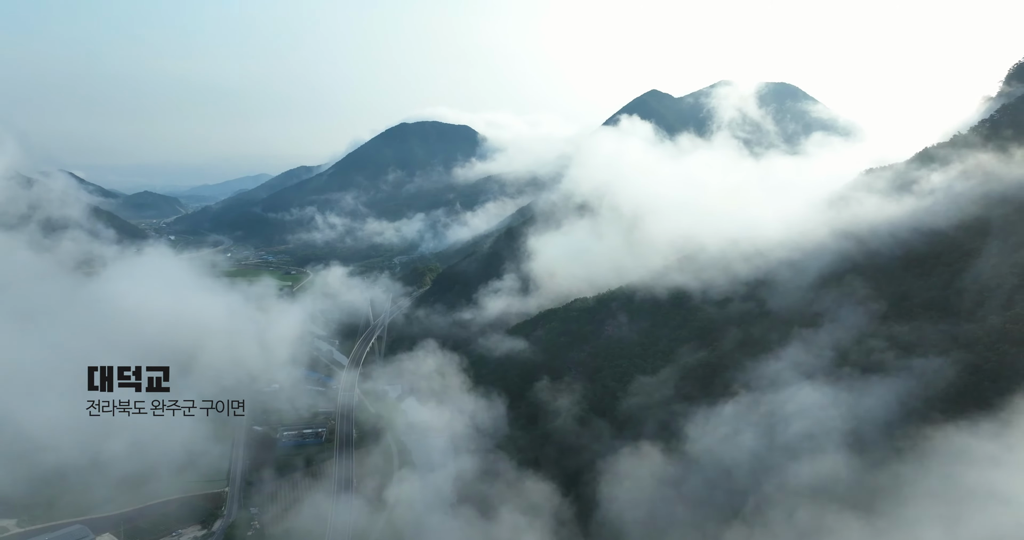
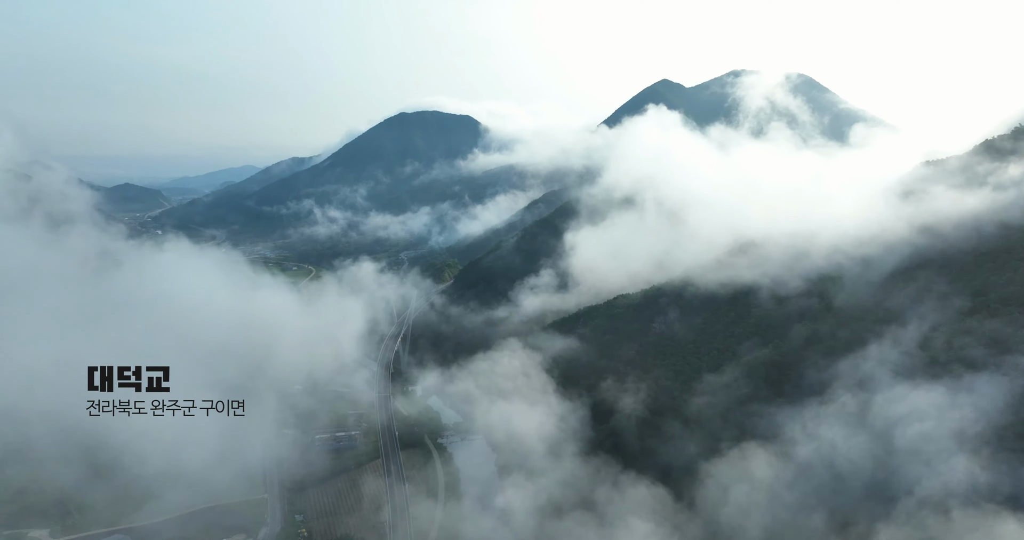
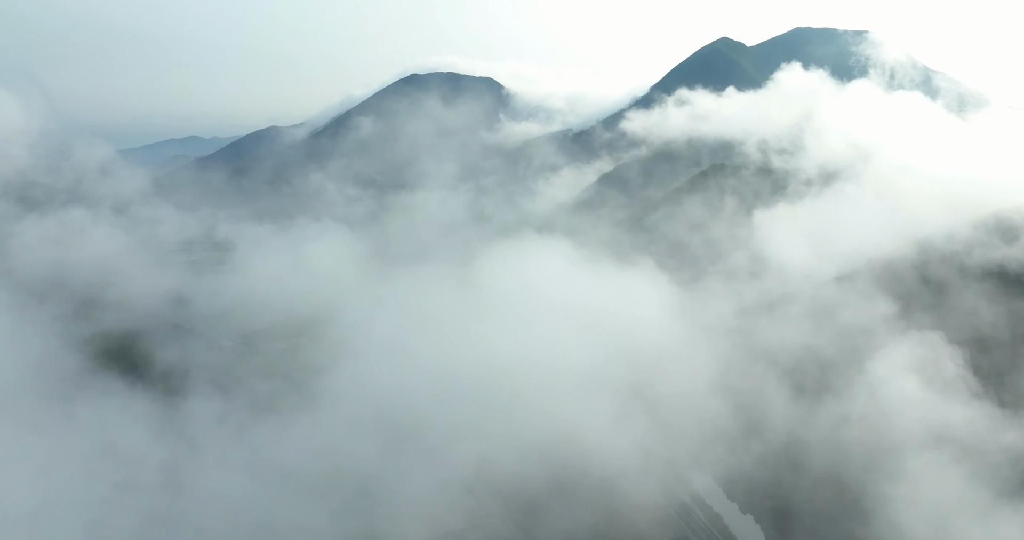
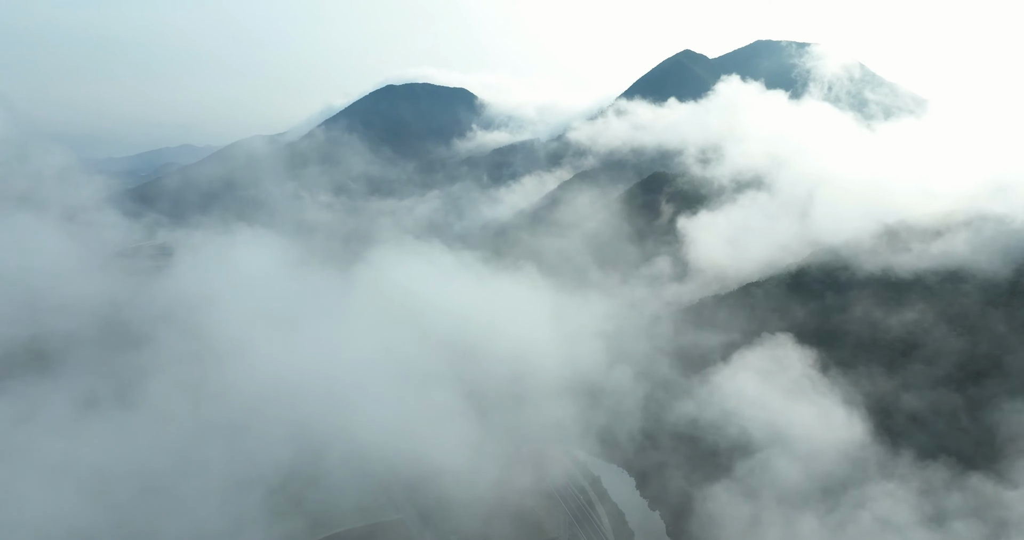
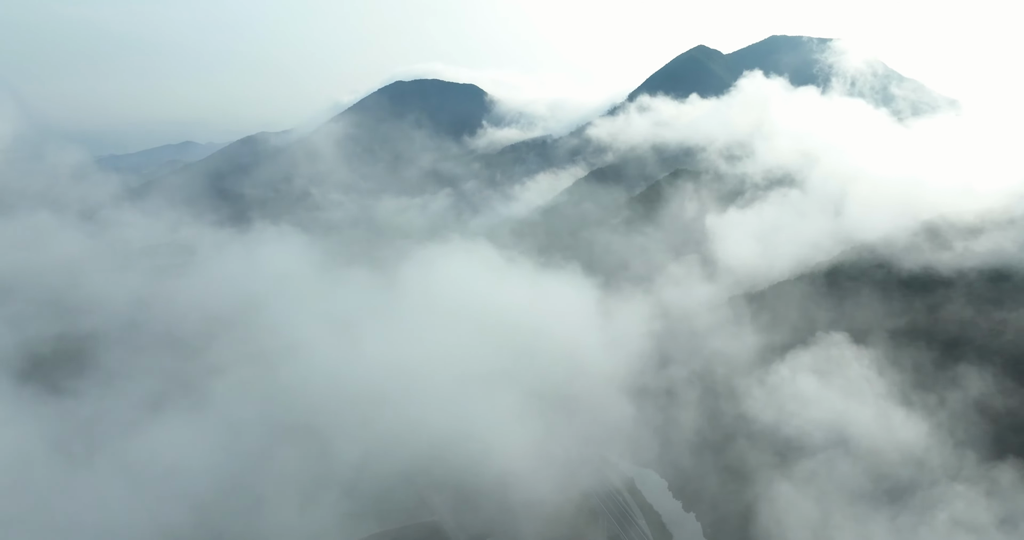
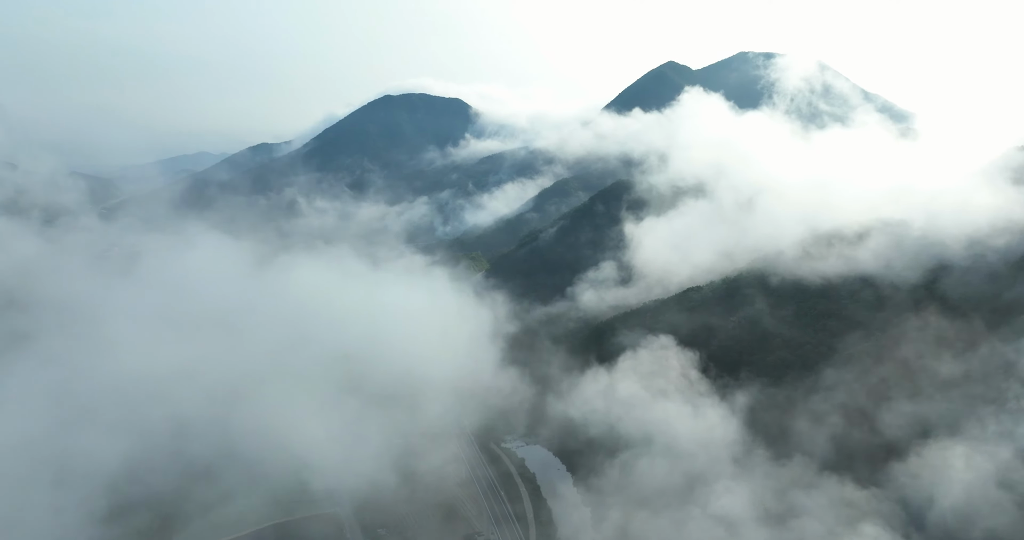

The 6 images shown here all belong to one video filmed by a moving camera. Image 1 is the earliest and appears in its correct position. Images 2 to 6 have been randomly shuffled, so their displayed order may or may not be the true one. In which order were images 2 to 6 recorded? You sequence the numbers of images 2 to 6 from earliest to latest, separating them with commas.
2, 6, 4, 5, 3
